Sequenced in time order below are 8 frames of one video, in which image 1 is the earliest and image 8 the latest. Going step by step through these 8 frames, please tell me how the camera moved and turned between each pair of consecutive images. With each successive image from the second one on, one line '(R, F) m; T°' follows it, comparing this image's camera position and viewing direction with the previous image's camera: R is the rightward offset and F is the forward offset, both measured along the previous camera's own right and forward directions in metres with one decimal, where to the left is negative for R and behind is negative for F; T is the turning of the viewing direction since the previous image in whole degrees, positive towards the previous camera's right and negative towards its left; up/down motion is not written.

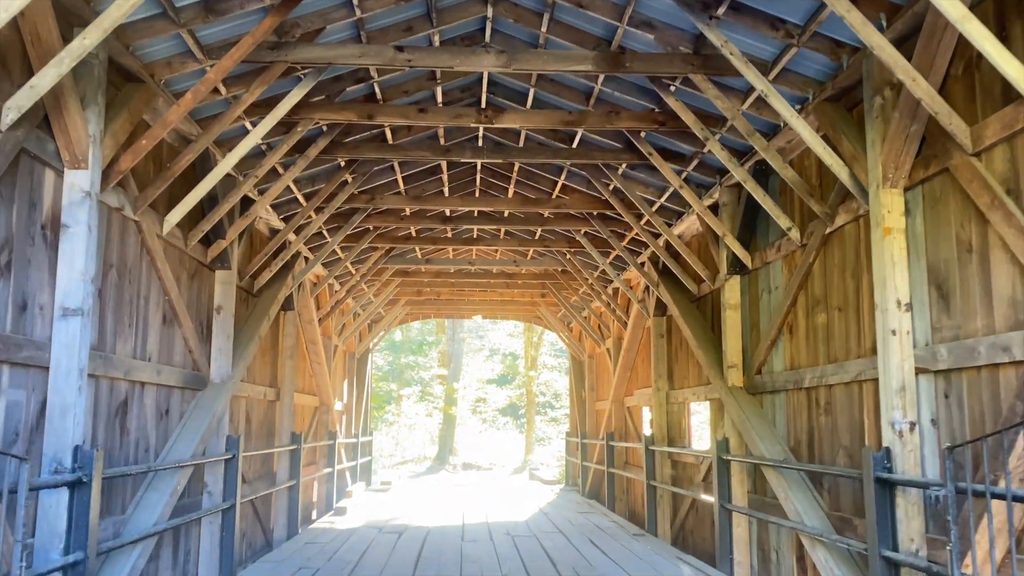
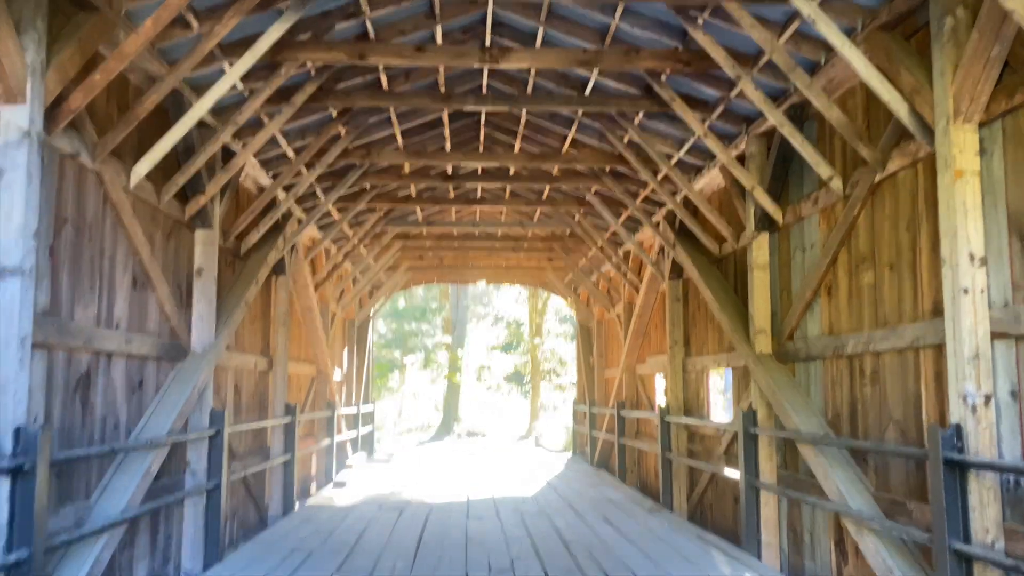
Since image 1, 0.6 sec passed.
(0.0, +0.4) m; 0°
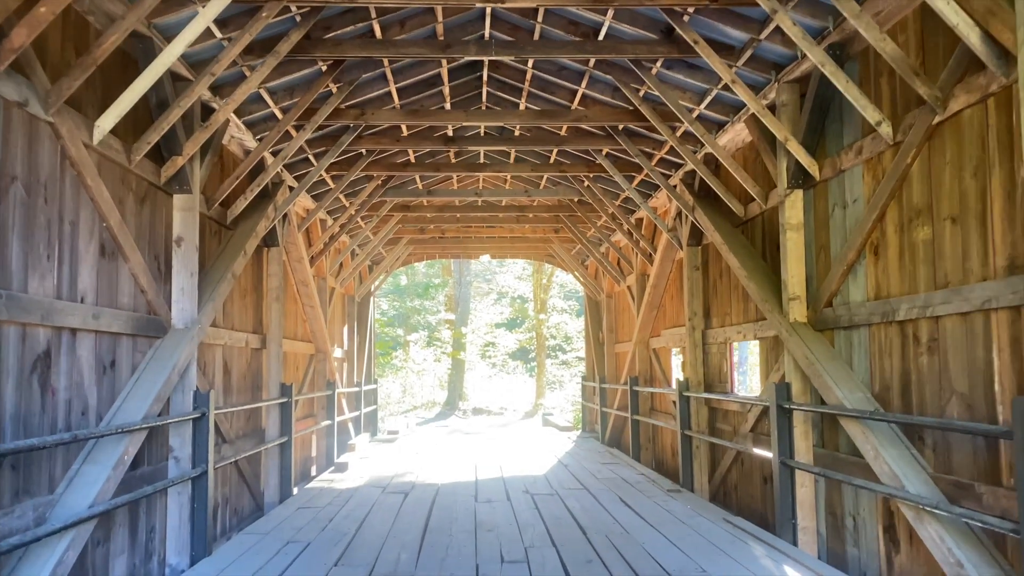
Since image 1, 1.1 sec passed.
(0.0, +0.4) m; 0°
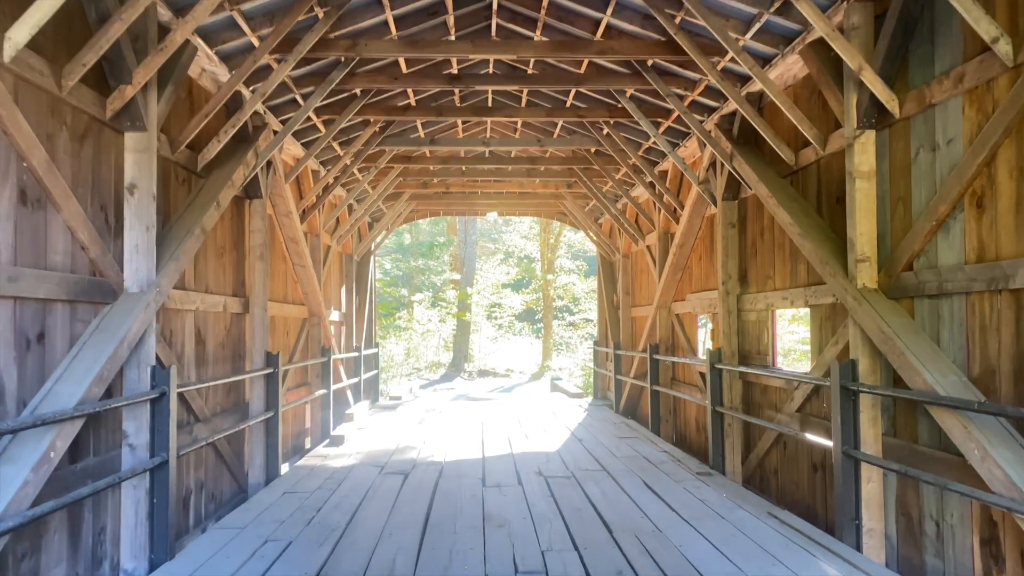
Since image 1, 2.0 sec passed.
(0.0, +0.6) m; 0°
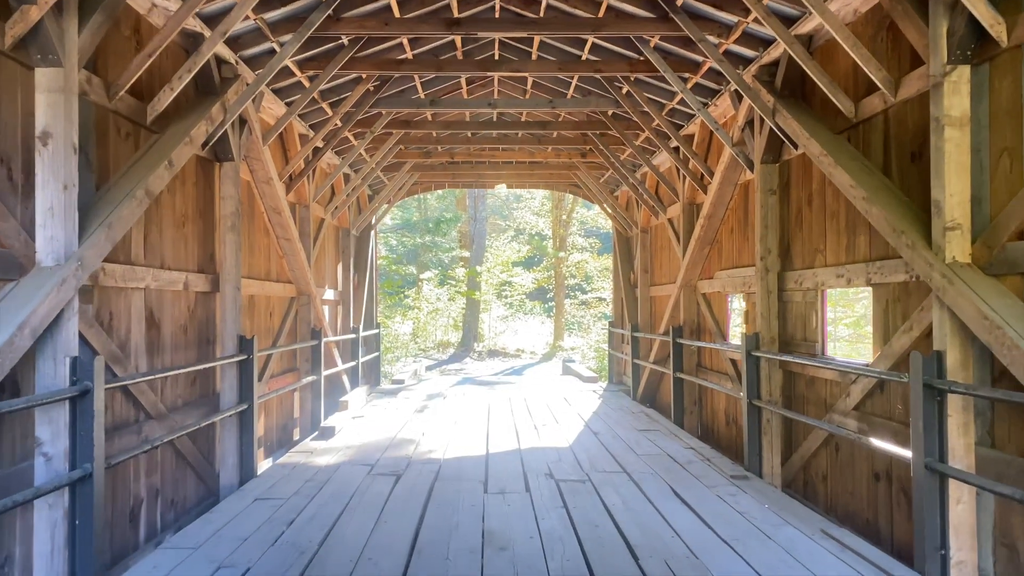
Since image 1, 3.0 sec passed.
(0.0, +0.7) m; -1°
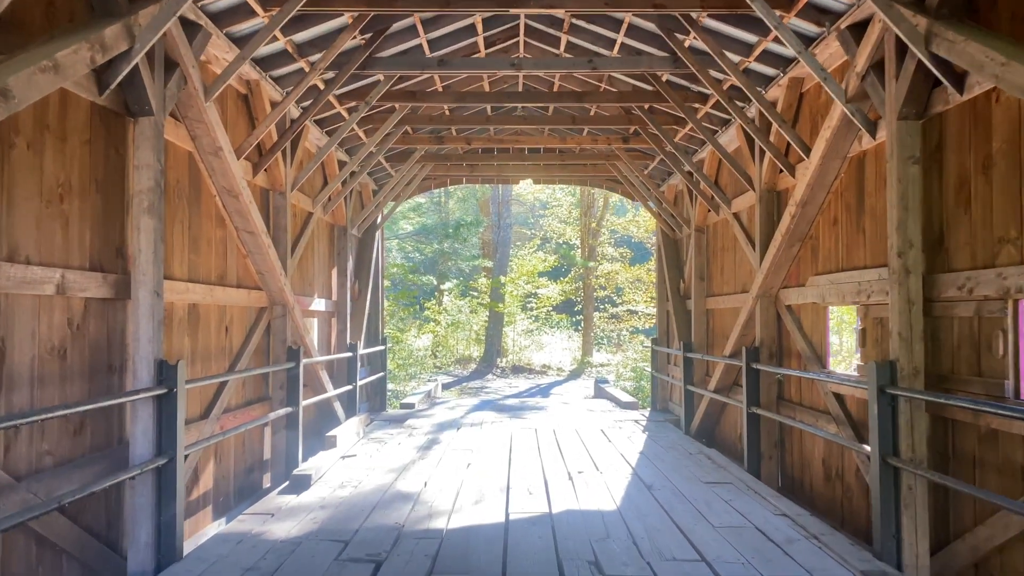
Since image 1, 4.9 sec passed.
(0.0, +1.4) m; -2°
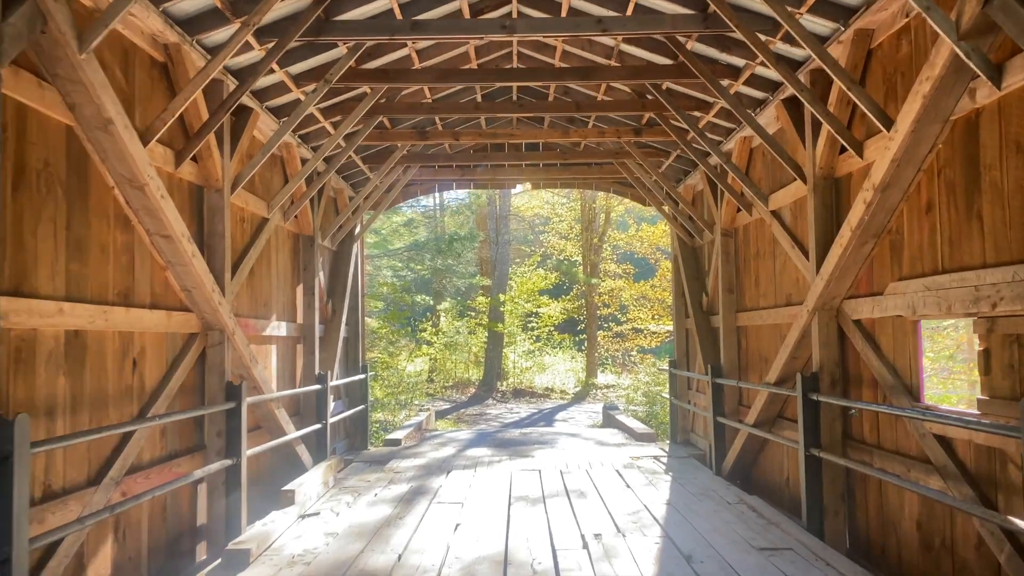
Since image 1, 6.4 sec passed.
(0.0, +1.0) m; 0°
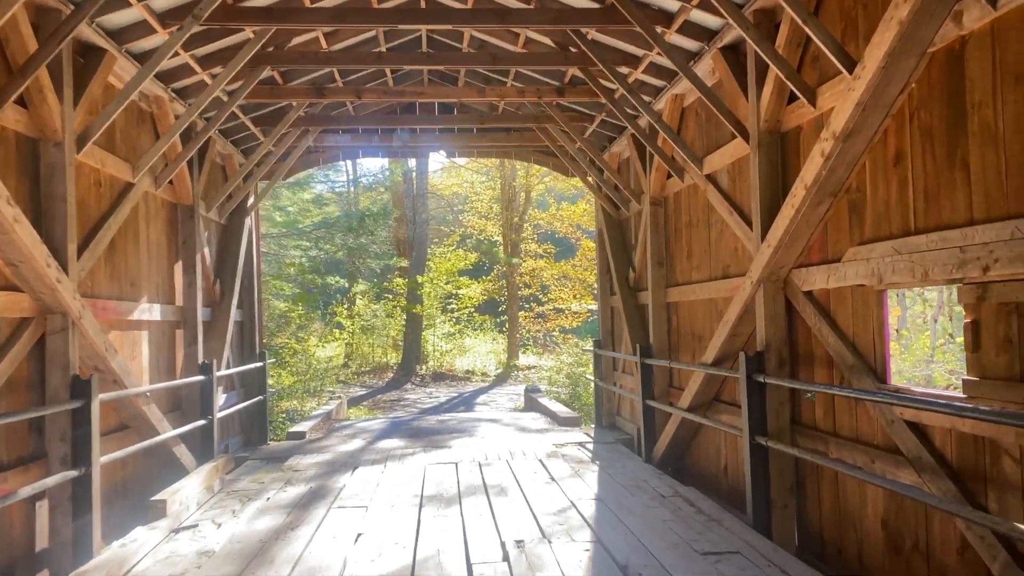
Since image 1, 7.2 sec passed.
(+0.1, +0.6) m; +5°
